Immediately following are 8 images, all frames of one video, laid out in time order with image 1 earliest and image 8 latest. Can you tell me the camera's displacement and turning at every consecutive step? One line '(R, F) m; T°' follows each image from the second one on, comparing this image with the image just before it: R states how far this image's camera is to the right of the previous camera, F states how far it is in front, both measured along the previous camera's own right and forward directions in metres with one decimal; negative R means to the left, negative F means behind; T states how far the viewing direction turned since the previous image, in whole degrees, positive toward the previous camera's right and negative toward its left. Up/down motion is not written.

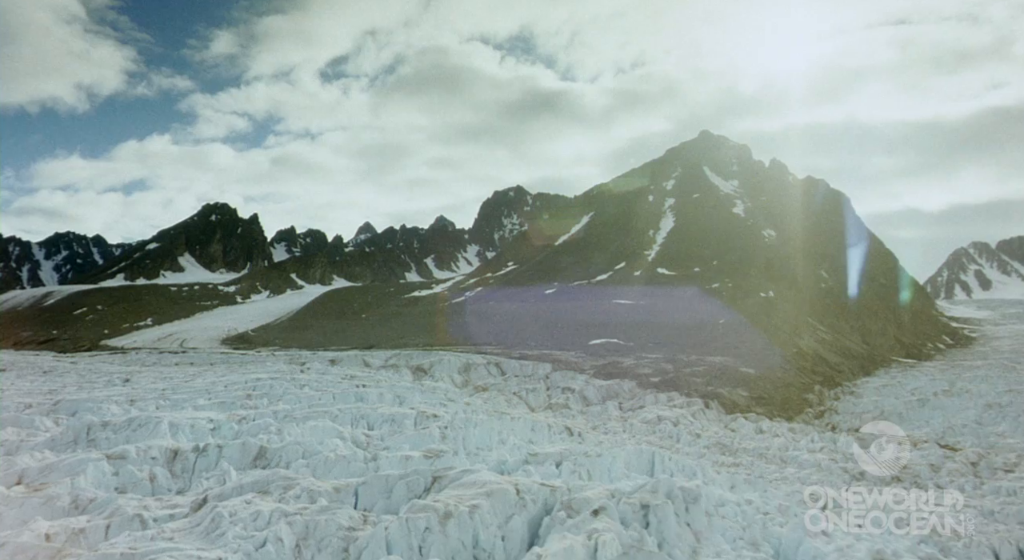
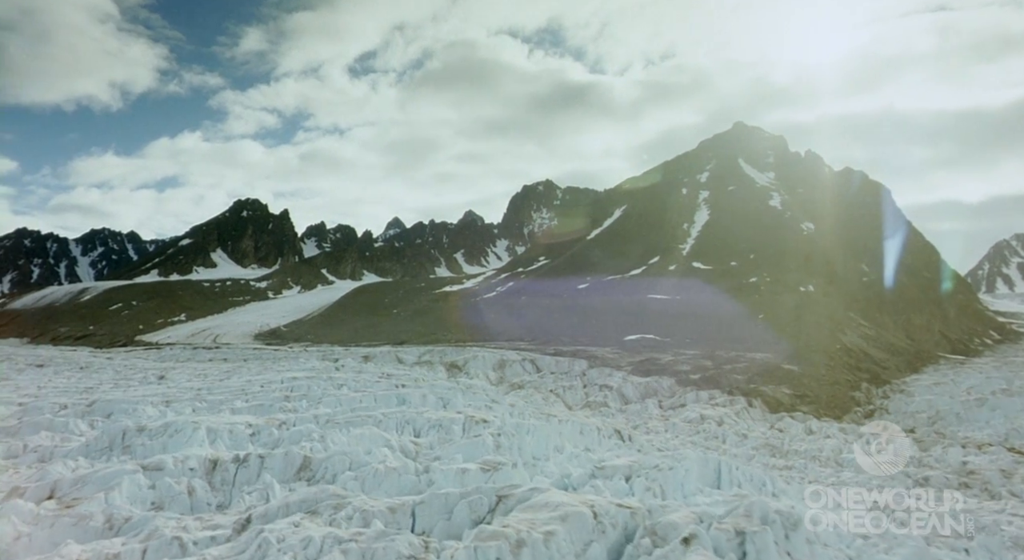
(-0.6, +1.0) m; -2°
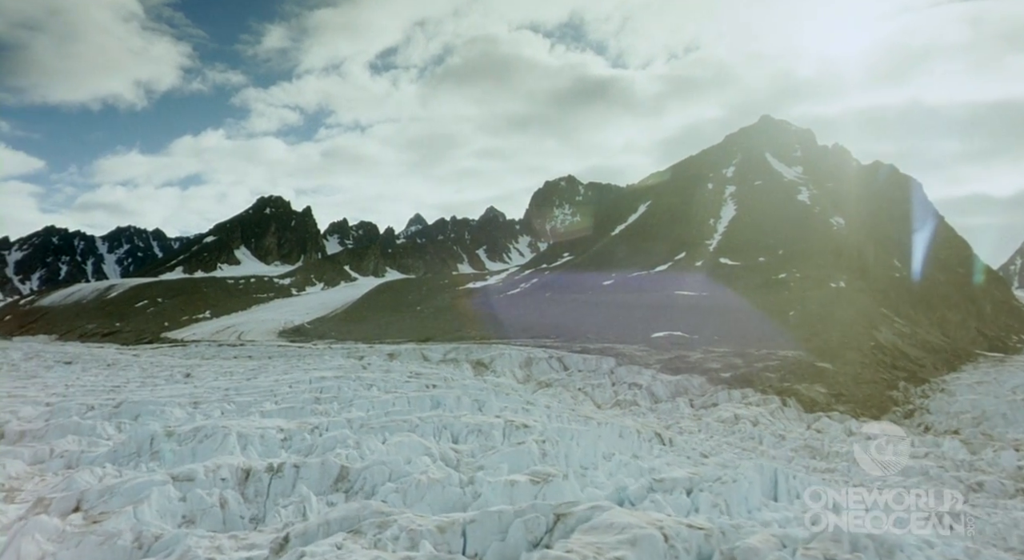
(-0.5, +0.7) m; -2°
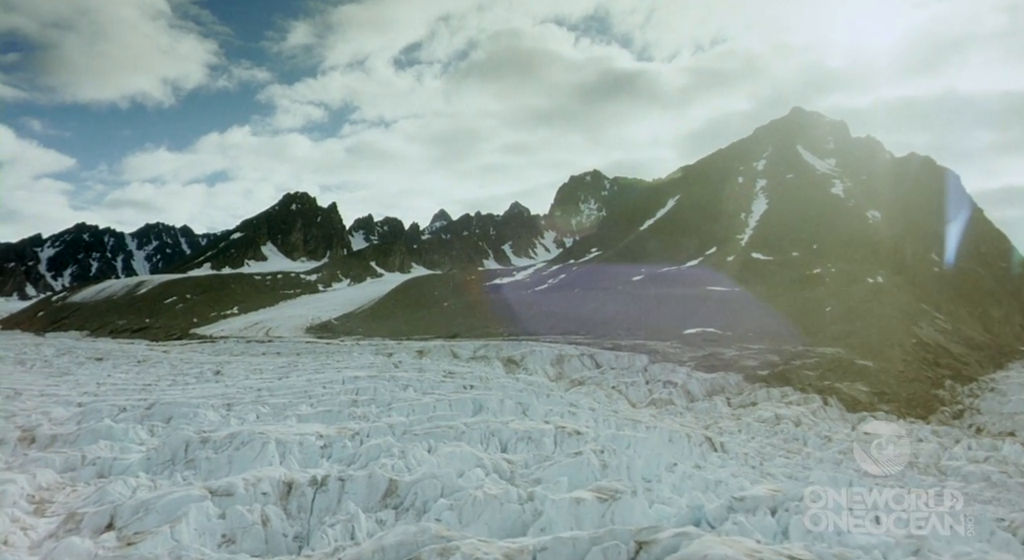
(-0.6, +0.9) m; -2°
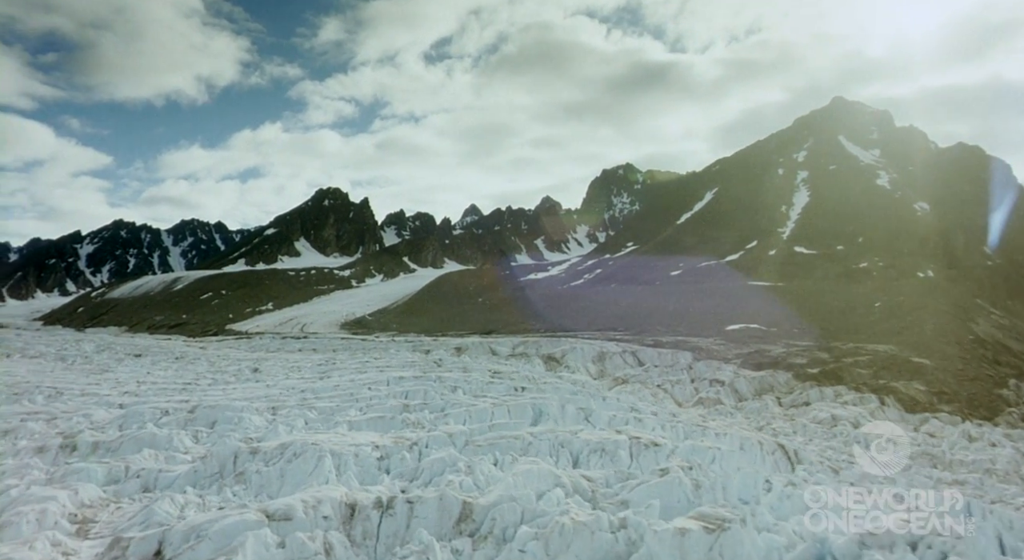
(-0.8, +1.1) m; -2°
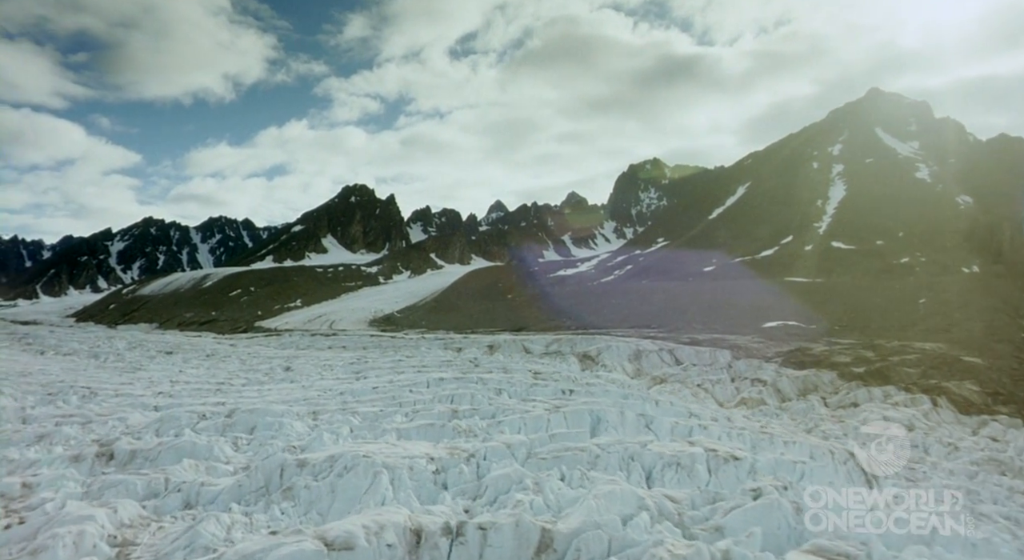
(-0.7, +0.9) m; -2°
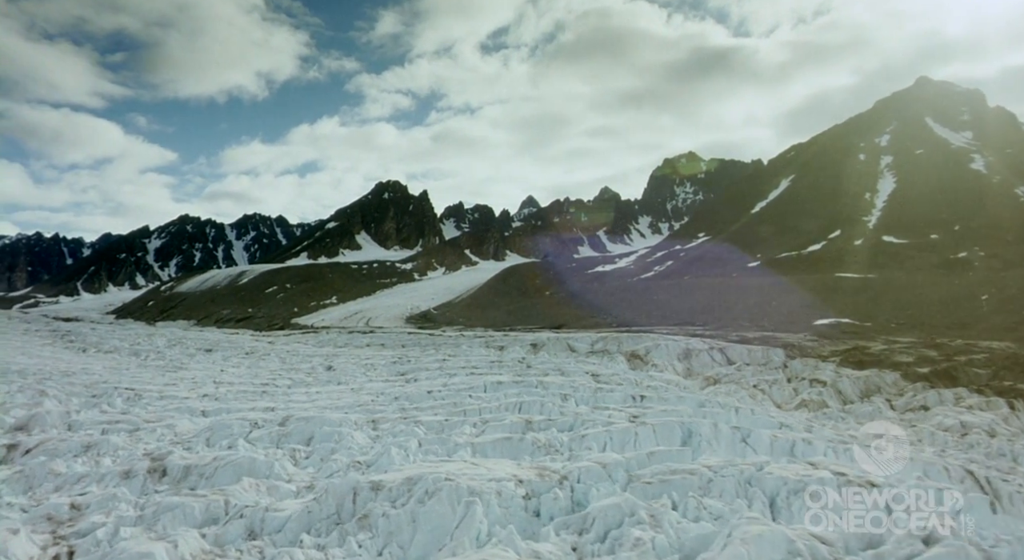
(-1.0, +1.3) m; -2°
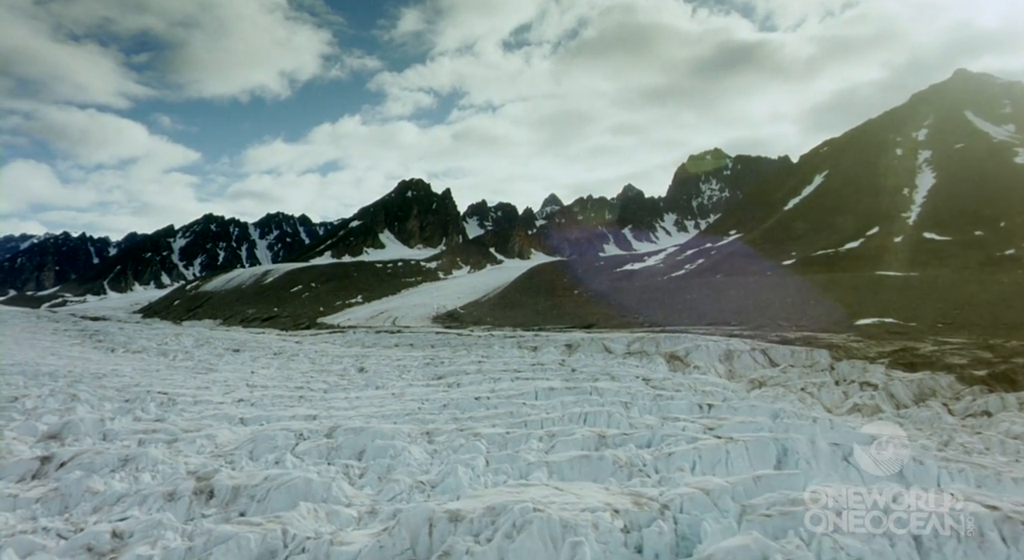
(-1.0, +1.1) m; -2°
